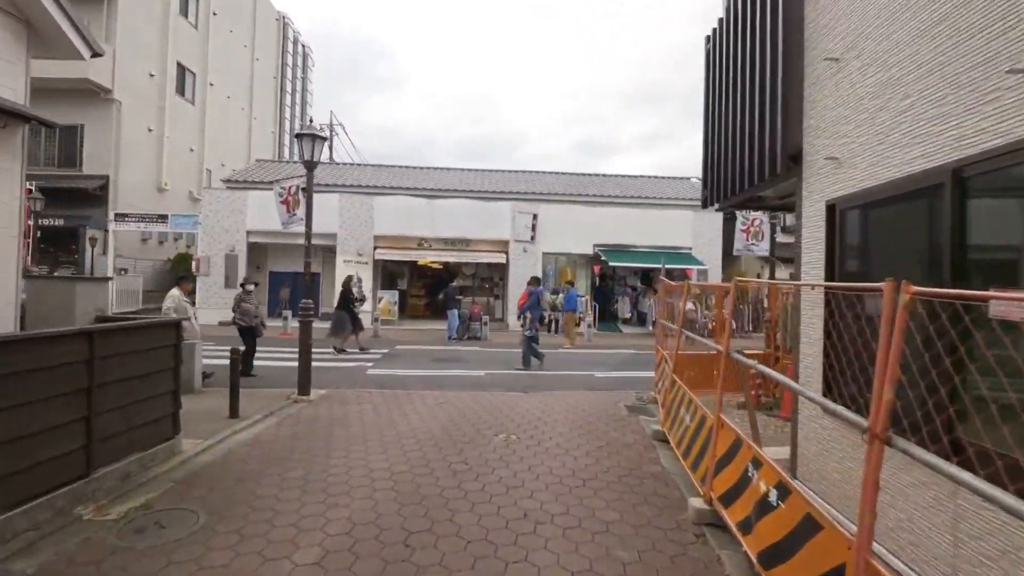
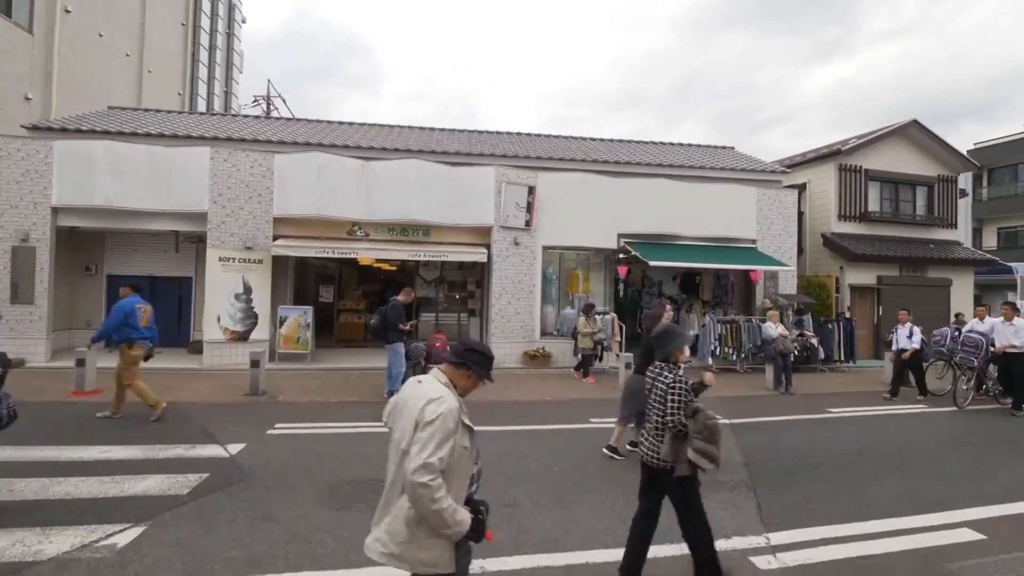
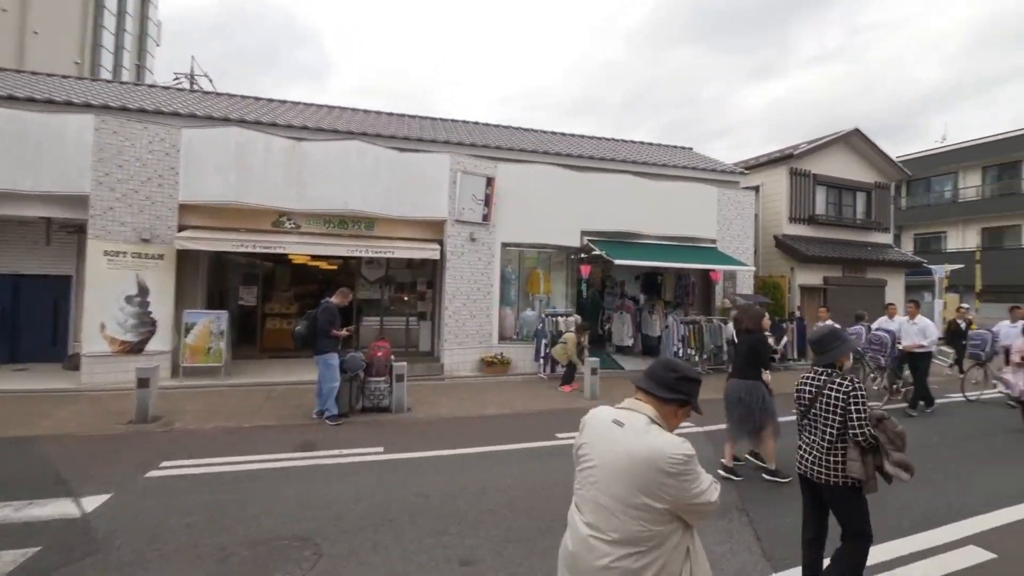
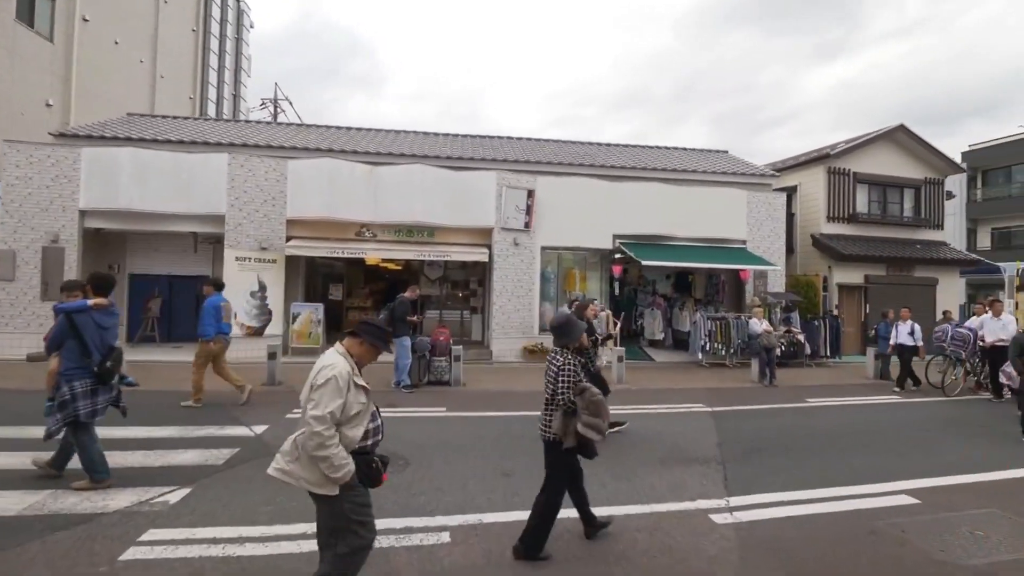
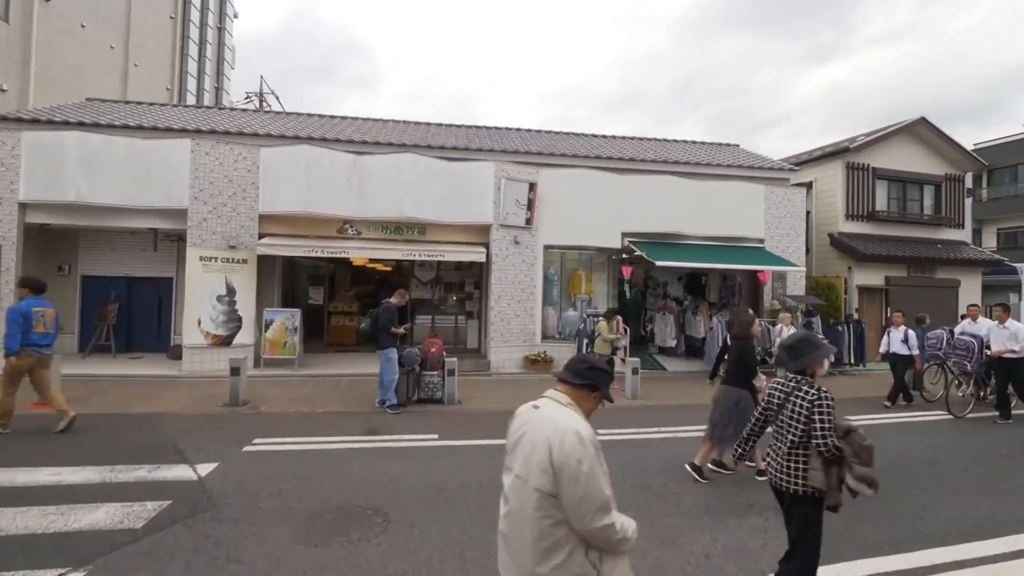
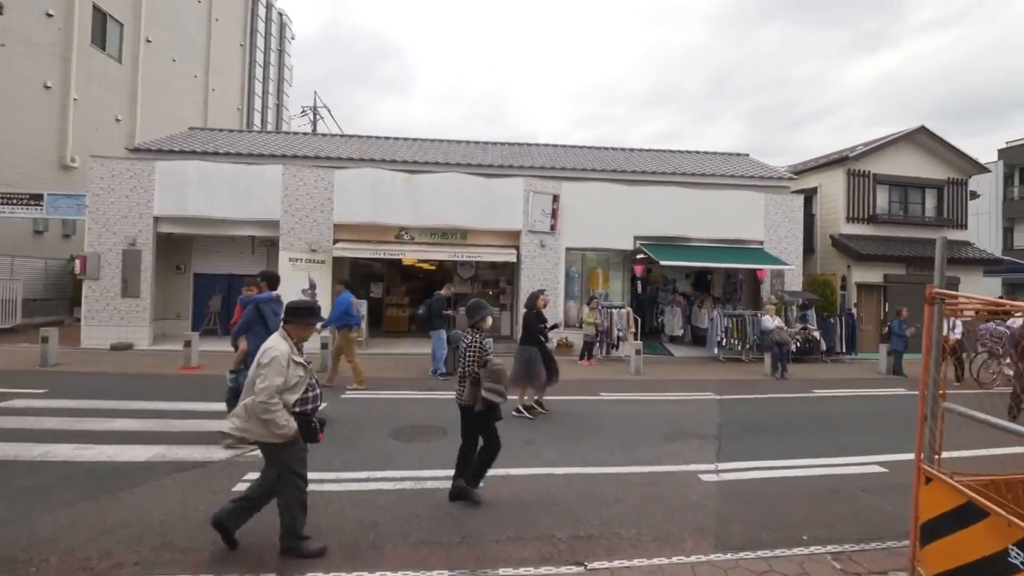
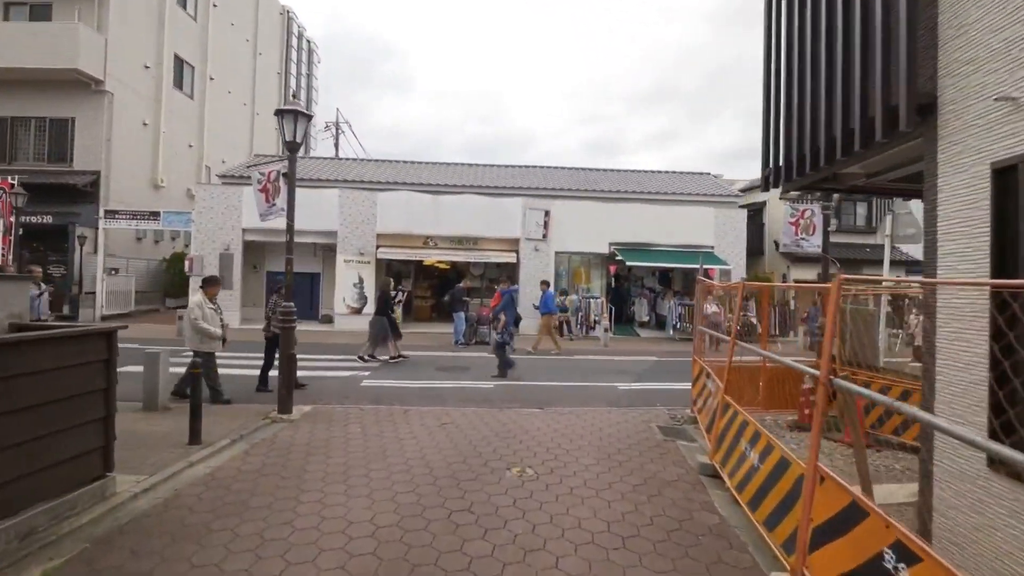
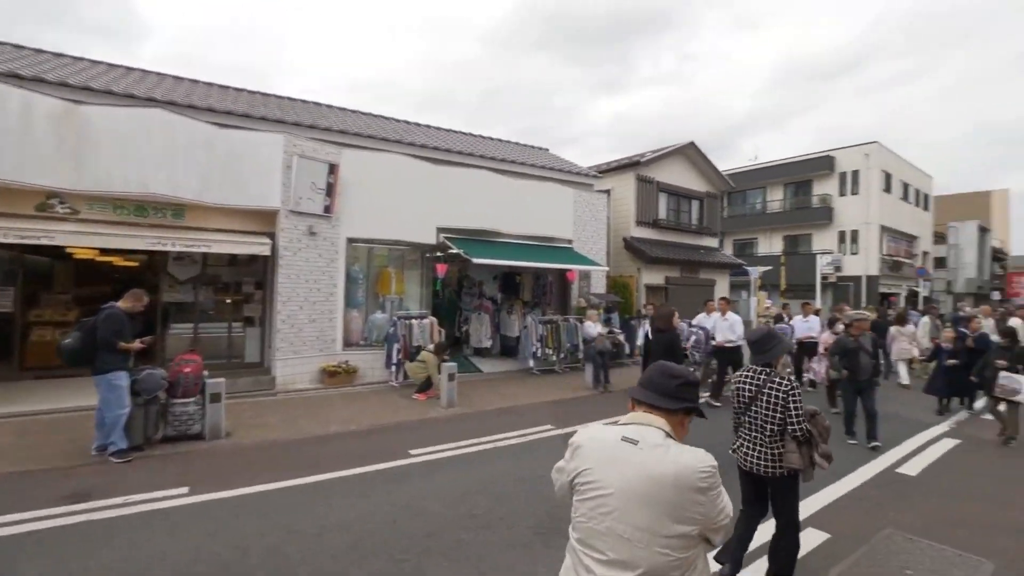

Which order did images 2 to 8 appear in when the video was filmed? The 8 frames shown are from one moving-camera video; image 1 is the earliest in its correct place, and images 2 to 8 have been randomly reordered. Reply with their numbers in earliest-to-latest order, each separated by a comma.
7, 6, 4, 2, 5, 3, 8
